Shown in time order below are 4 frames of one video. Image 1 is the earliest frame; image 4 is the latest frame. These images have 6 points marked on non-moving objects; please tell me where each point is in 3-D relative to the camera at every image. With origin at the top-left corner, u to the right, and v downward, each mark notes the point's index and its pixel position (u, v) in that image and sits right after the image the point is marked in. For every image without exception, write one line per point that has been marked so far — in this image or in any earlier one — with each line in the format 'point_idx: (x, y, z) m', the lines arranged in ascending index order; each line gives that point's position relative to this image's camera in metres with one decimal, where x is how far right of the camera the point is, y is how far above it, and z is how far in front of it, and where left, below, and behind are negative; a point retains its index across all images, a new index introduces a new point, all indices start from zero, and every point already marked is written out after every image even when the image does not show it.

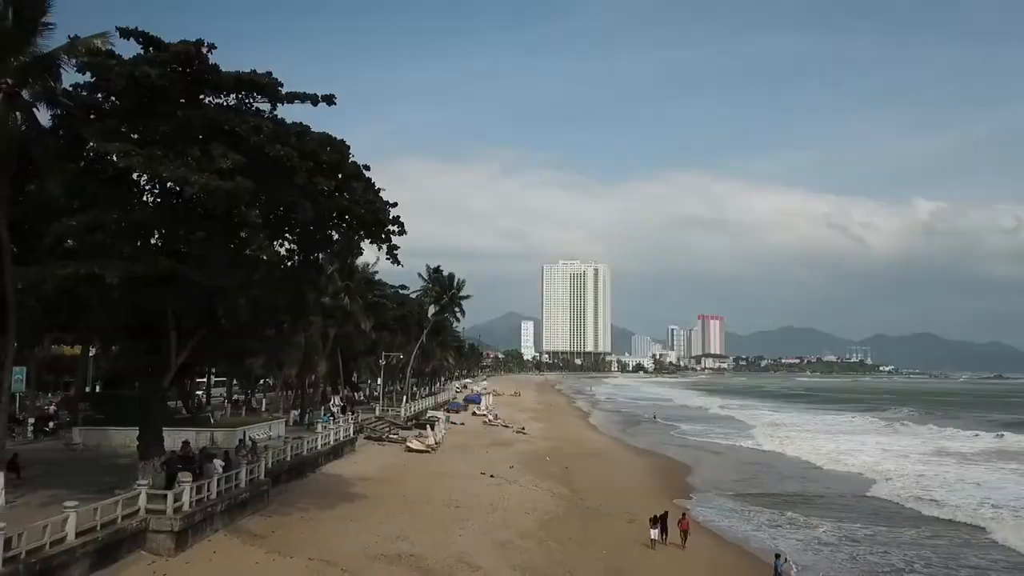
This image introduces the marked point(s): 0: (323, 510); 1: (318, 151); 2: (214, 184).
0: (-4.9, -5.7, +18.2) m
1: (-4.1, +2.8, +14.6) m
2: (-5.2, +1.8, +12.1) m
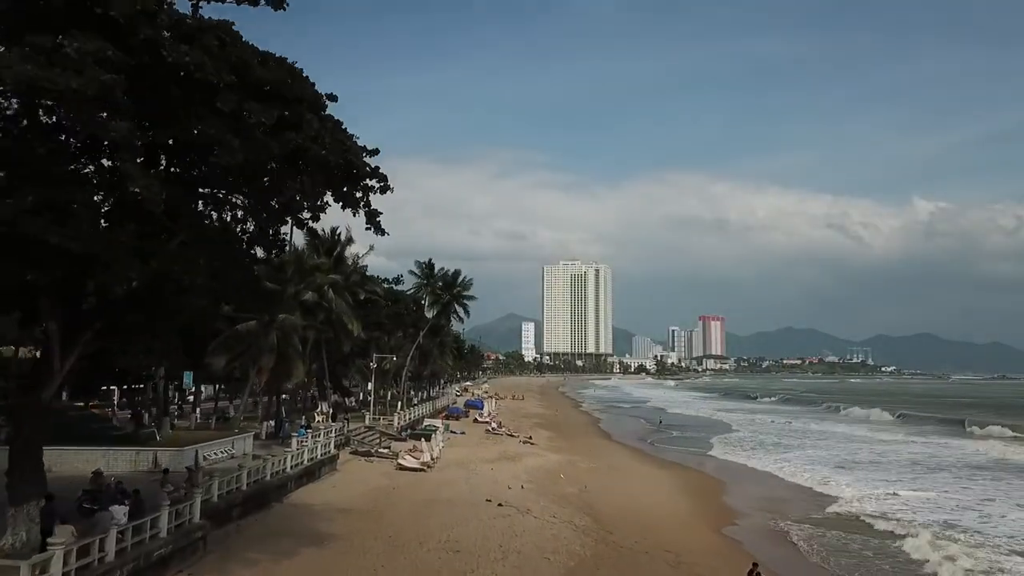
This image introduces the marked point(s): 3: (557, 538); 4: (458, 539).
0: (-4.5, -5.3, +13.7) m
1: (-3.7, +3.2, +10.1) m
2: (-4.8, +2.2, +7.6) m
3: (+1.1, -6.4, +18.1) m
4: (-1.3, -5.9, +16.7) m
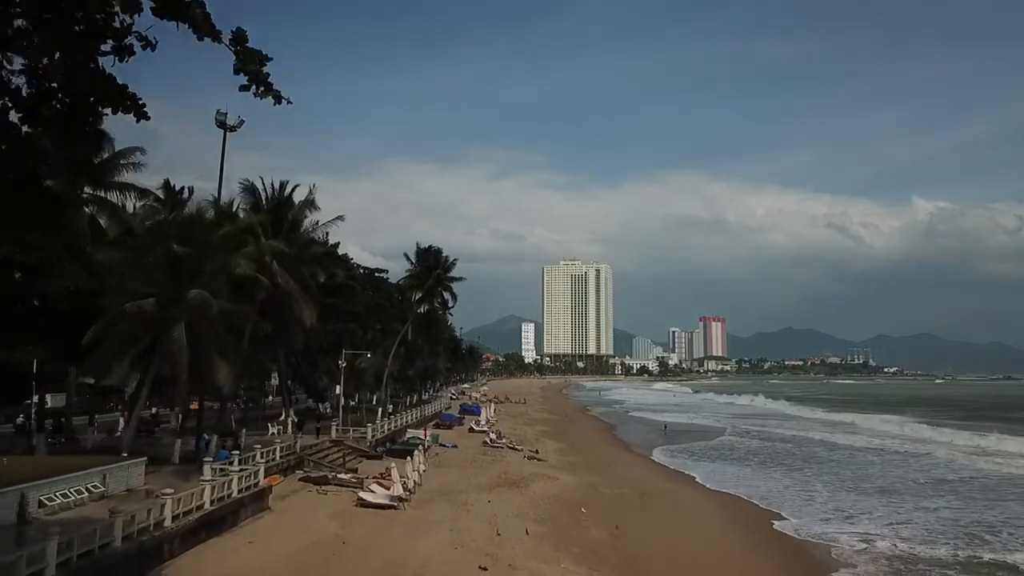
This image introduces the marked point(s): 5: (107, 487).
0: (-4.4, -4.4, +6.3) m
1: (-3.6, +4.2, +2.8) m
2: (-4.7, +3.2, +0.3) m
3: (+1.3, -5.4, +10.7) m
4: (-1.2, -5.0, +9.4) m
5: (-8.8, -4.4, +15.4) m
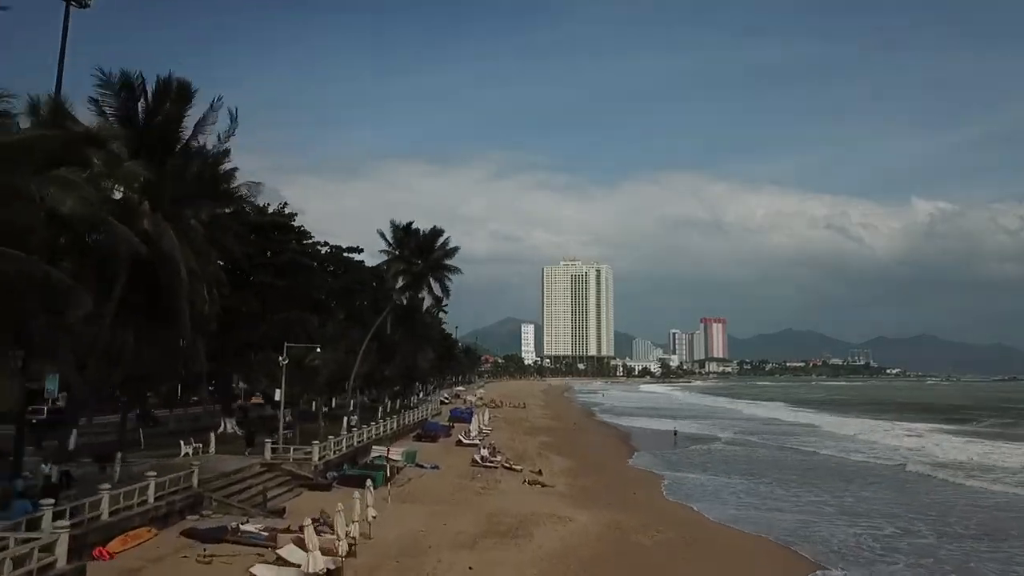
0: (-4.5, -3.4, -1.2) m
1: (-3.7, +5.2, -4.7) m
2: (-4.8, +4.2, -7.2) m
3: (+1.2, -4.4, +3.2) m
4: (-1.3, -4.0, +1.8) m
5: (-8.9, -3.4, +7.9) m
